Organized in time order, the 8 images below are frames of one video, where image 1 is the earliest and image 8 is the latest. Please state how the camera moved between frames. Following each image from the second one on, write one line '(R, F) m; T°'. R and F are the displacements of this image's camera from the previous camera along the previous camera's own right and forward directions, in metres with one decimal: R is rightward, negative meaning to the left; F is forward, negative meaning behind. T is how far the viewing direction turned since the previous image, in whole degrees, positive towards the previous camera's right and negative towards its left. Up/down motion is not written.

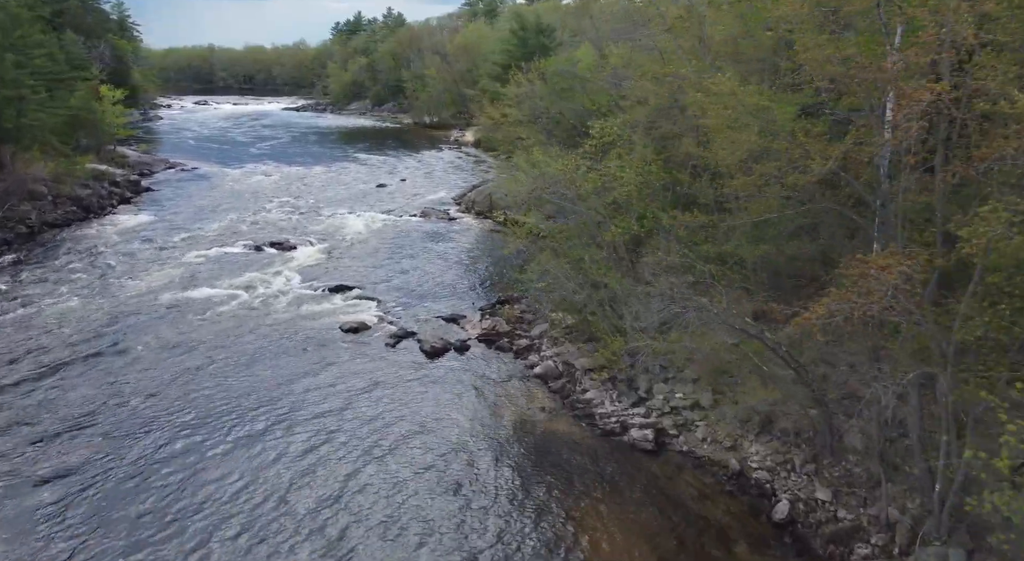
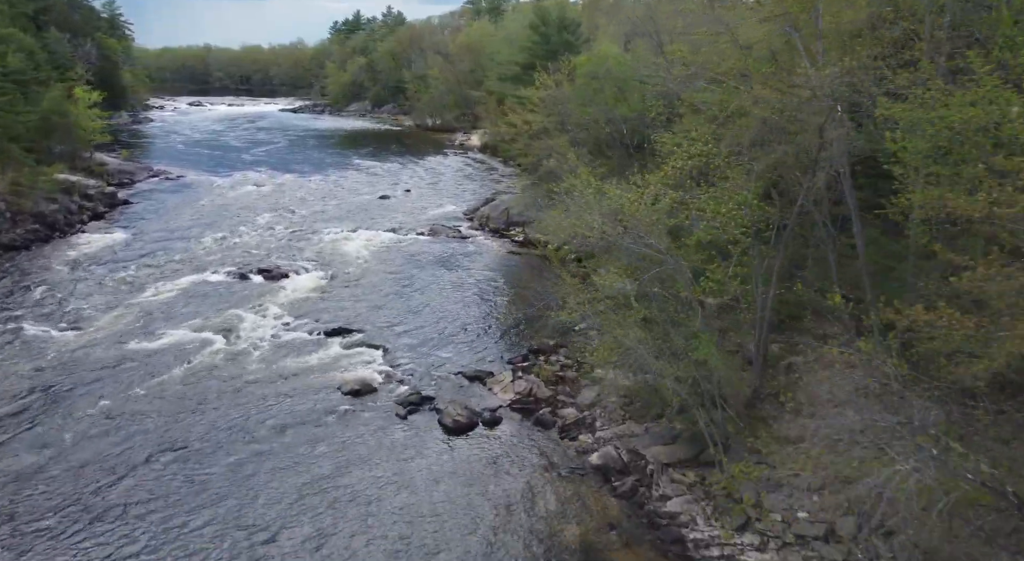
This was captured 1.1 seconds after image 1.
(-1.1, +4.9) m; 0°
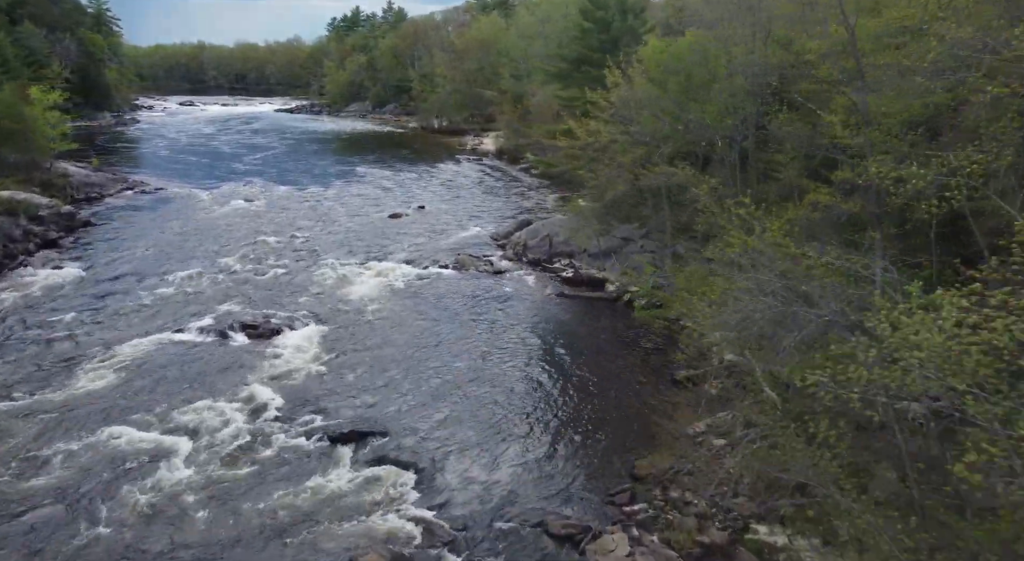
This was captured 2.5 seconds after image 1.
(-2.0, +7.6) m; 0°
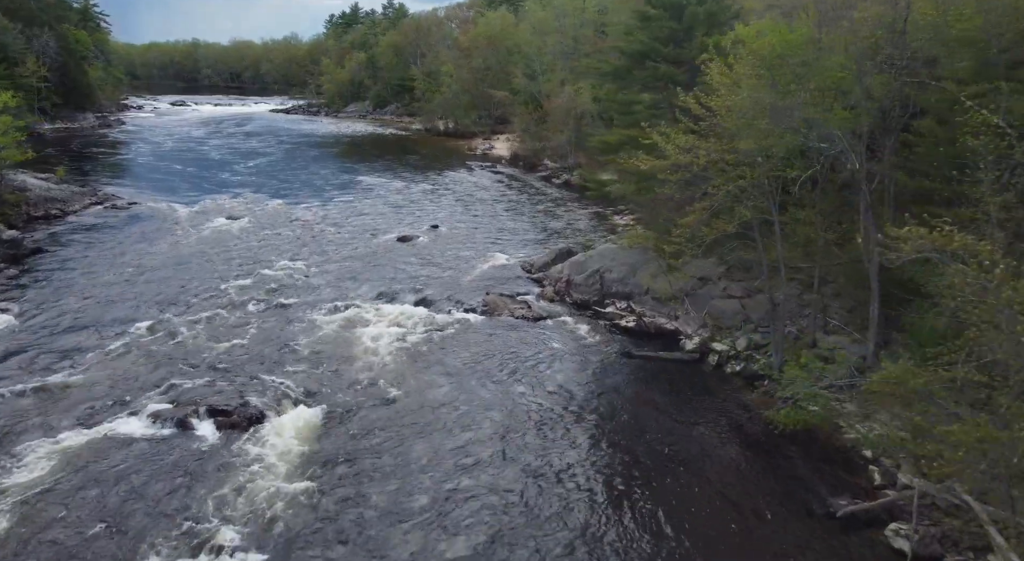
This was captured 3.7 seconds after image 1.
(-1.5, +6.4) m; 0°
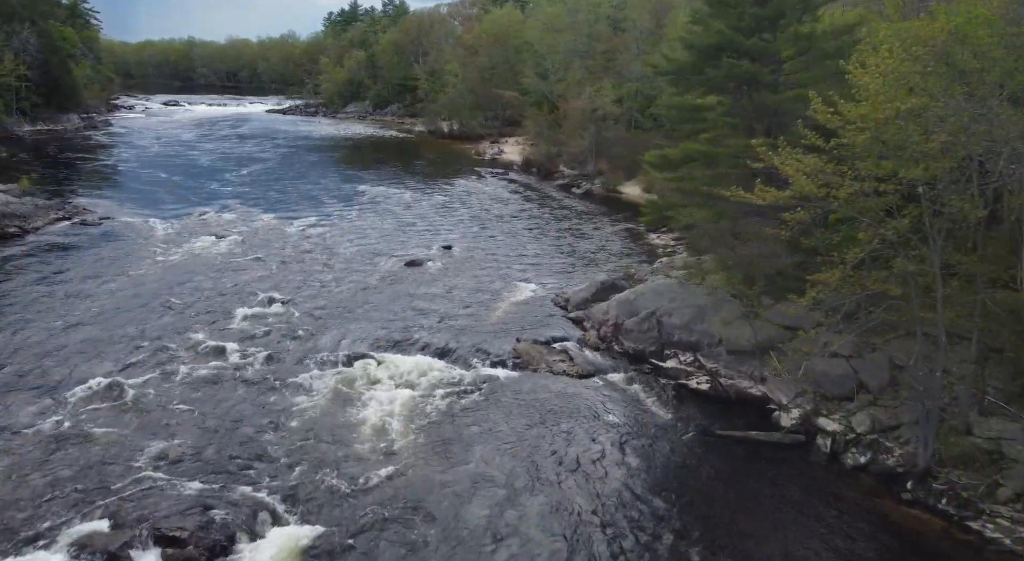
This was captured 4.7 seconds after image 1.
(-1.1, +5.0) m; 0°
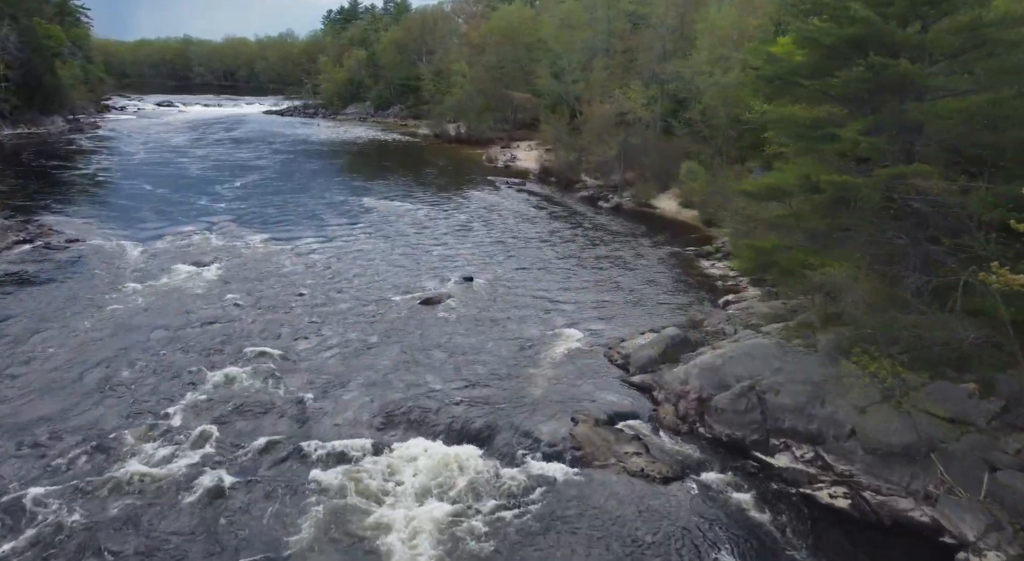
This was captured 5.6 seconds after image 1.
(-1.3, +5.2) m; 0°
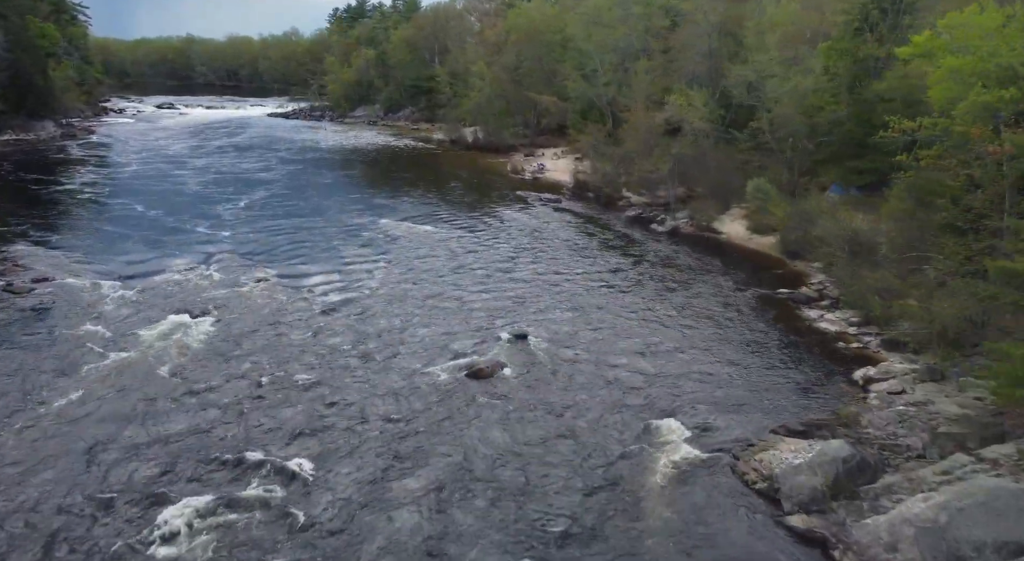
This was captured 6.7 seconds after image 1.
(-1.9, +6.1) m; 0°
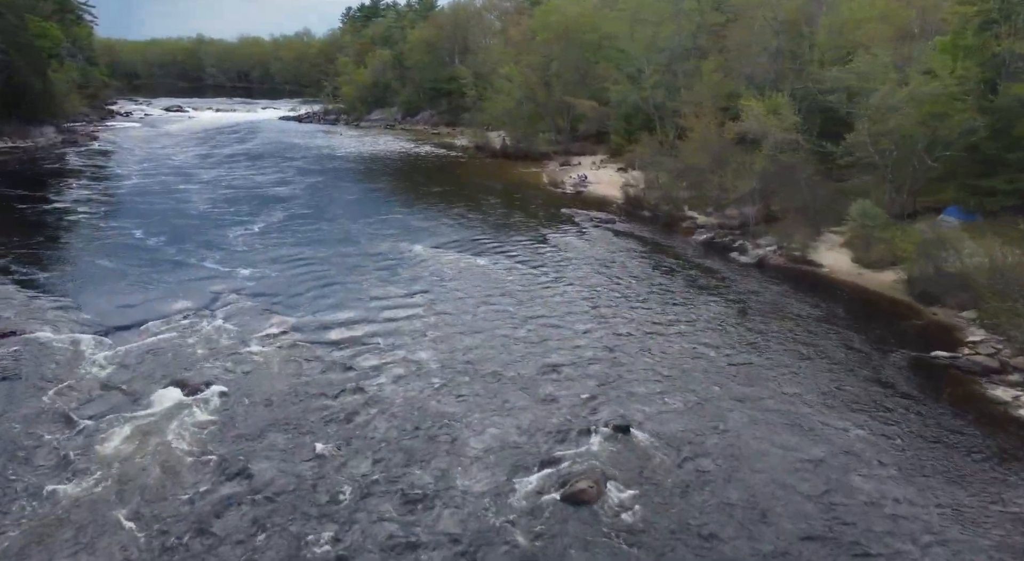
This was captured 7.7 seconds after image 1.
(-2.2, +6.4) m; -1°
